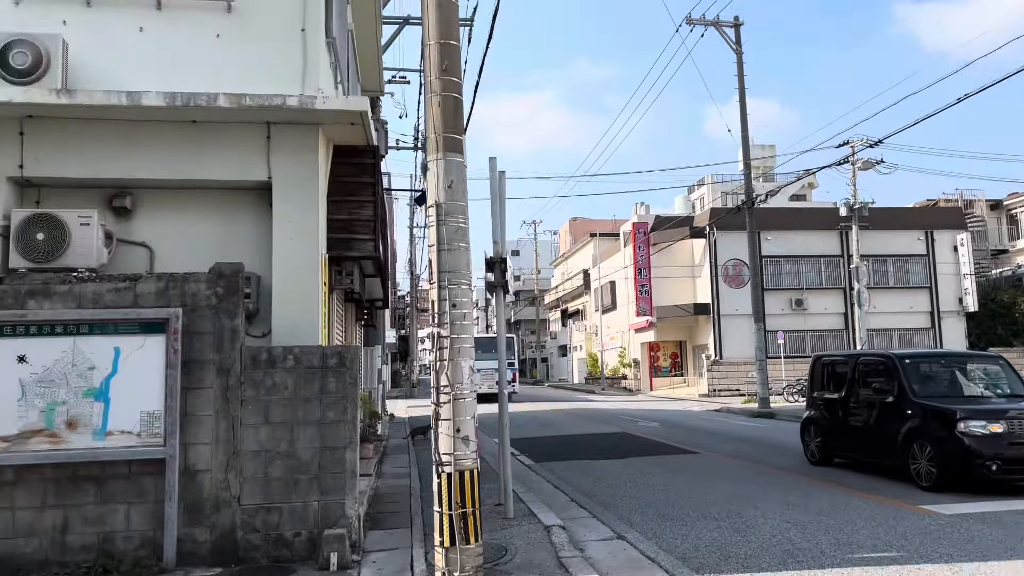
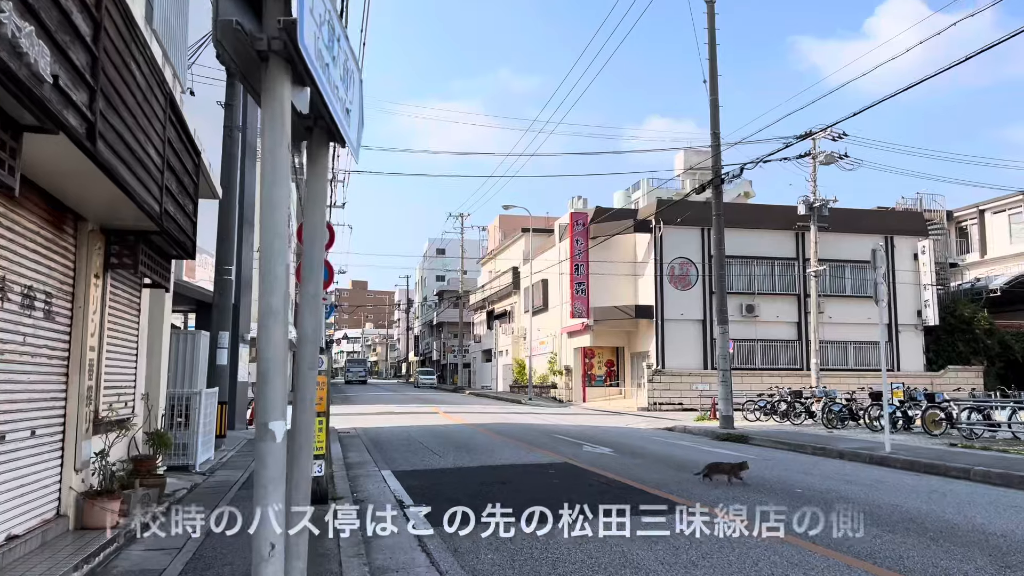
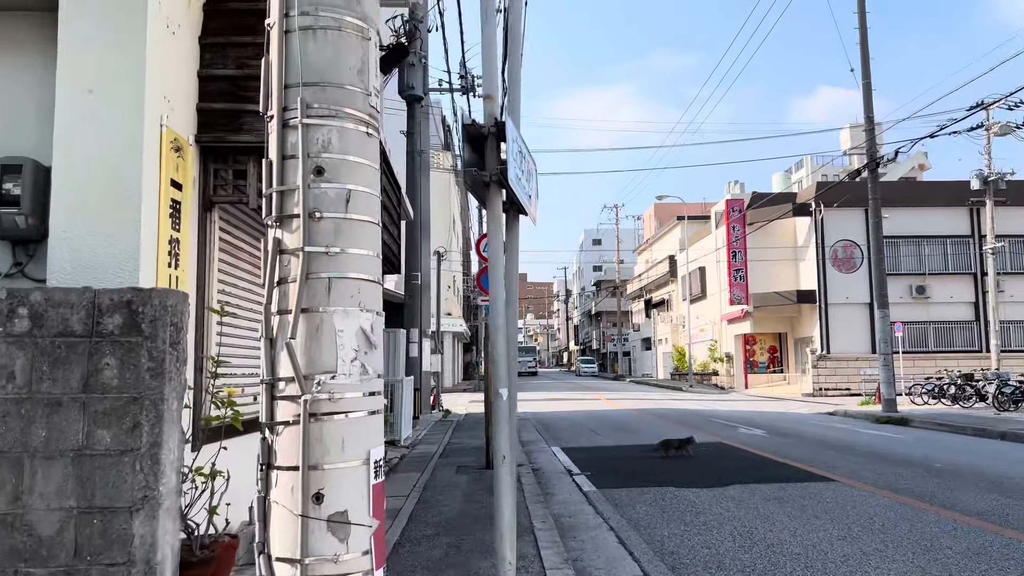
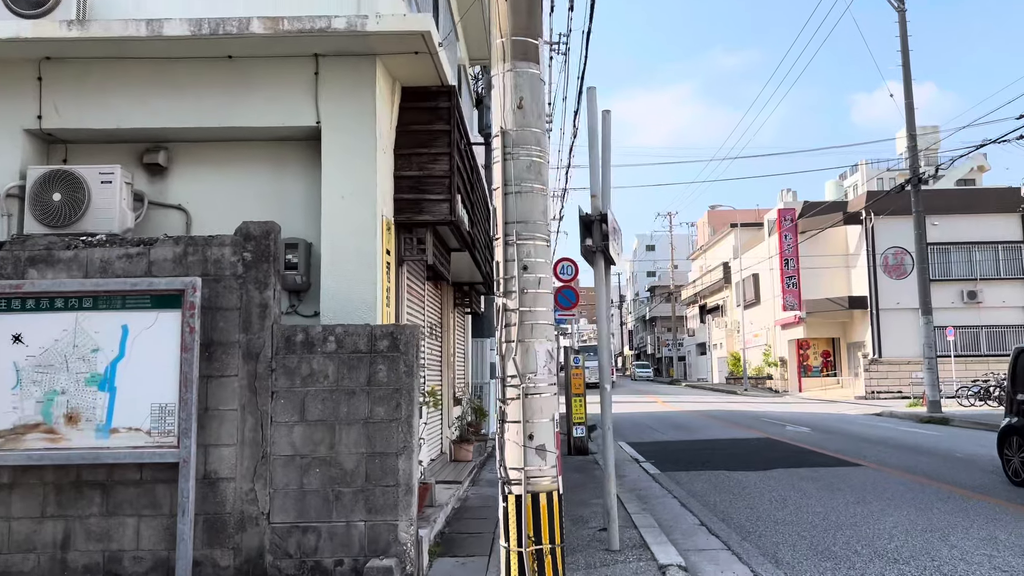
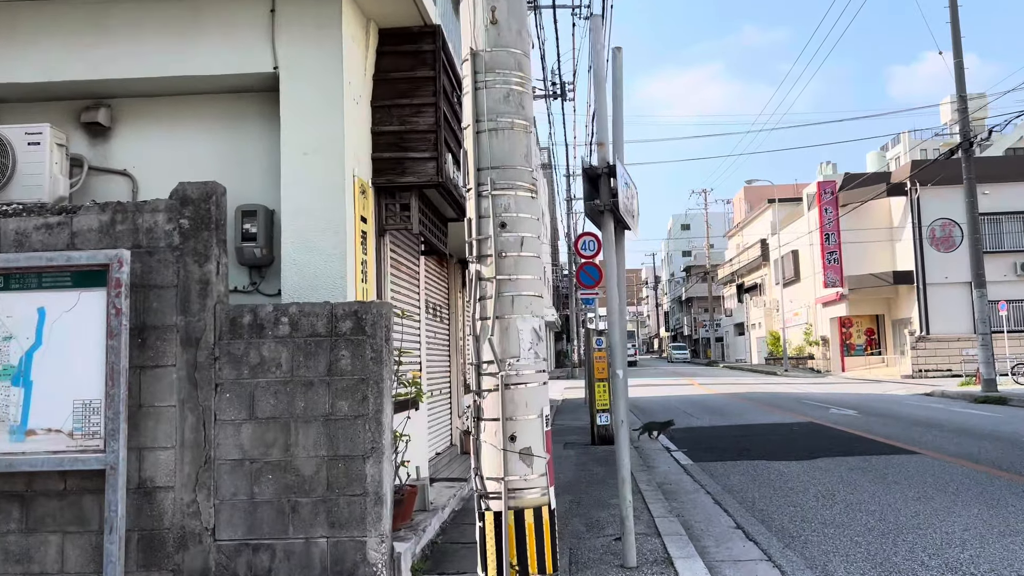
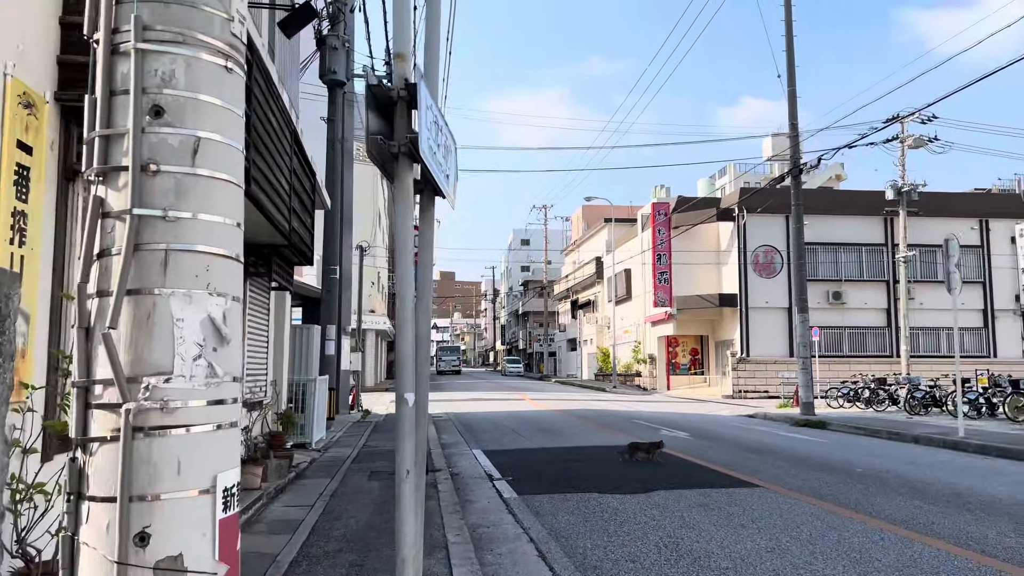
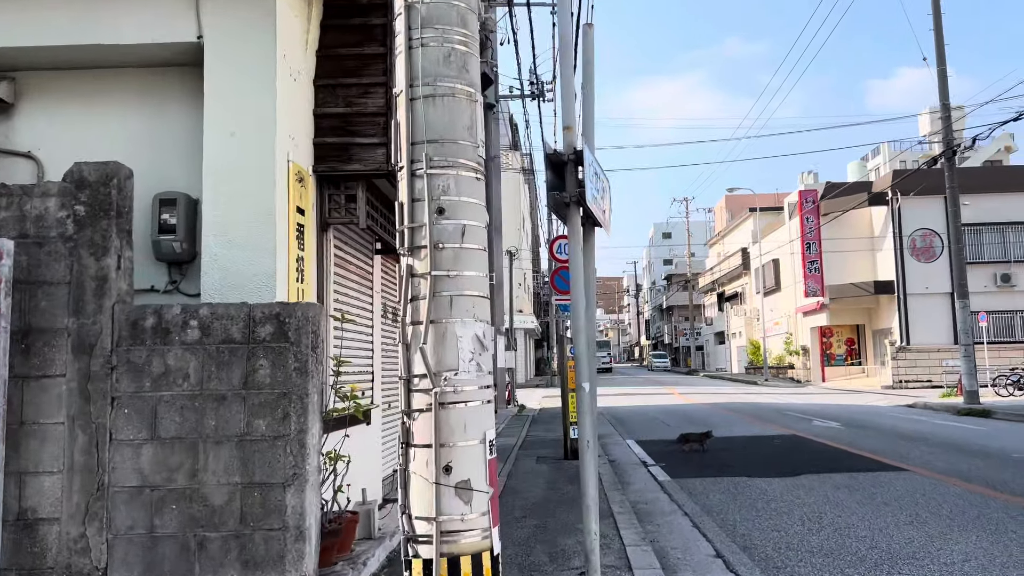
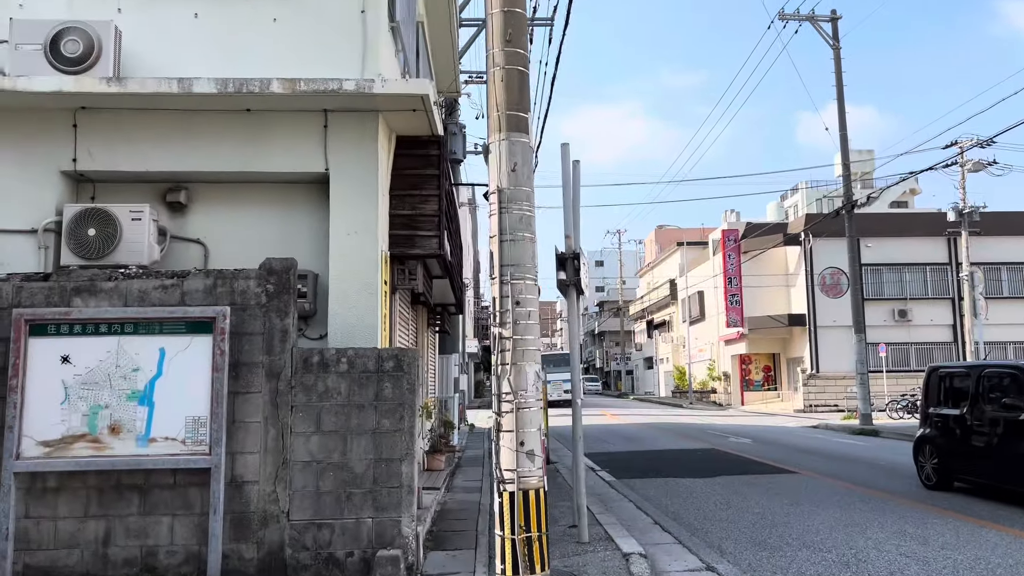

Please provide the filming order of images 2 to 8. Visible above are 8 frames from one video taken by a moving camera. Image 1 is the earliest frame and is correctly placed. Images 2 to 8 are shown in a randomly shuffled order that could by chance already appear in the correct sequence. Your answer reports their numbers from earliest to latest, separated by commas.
8, 4, 5, 7, 3, 6, 2
